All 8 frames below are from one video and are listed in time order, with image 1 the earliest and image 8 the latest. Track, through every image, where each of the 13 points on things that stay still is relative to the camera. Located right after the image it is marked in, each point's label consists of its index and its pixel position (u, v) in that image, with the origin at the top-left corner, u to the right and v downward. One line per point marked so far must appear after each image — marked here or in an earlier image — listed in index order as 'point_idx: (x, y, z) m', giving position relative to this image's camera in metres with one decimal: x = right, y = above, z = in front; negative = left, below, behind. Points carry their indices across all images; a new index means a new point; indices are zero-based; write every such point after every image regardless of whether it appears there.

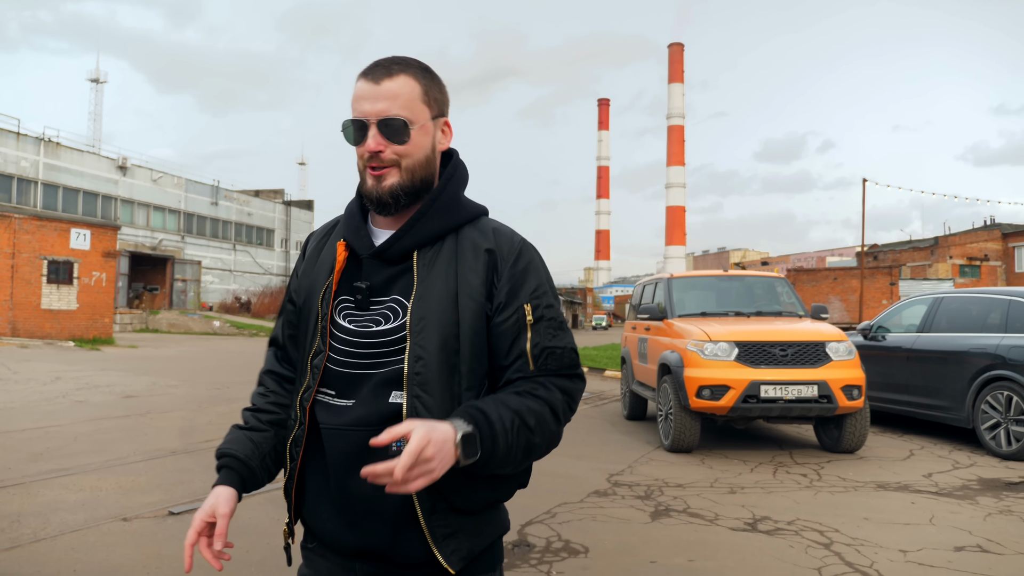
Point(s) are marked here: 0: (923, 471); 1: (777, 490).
0: (+3.5, -1.6, +5.5) m
1: (+2.0, -1.5, +4.9) m
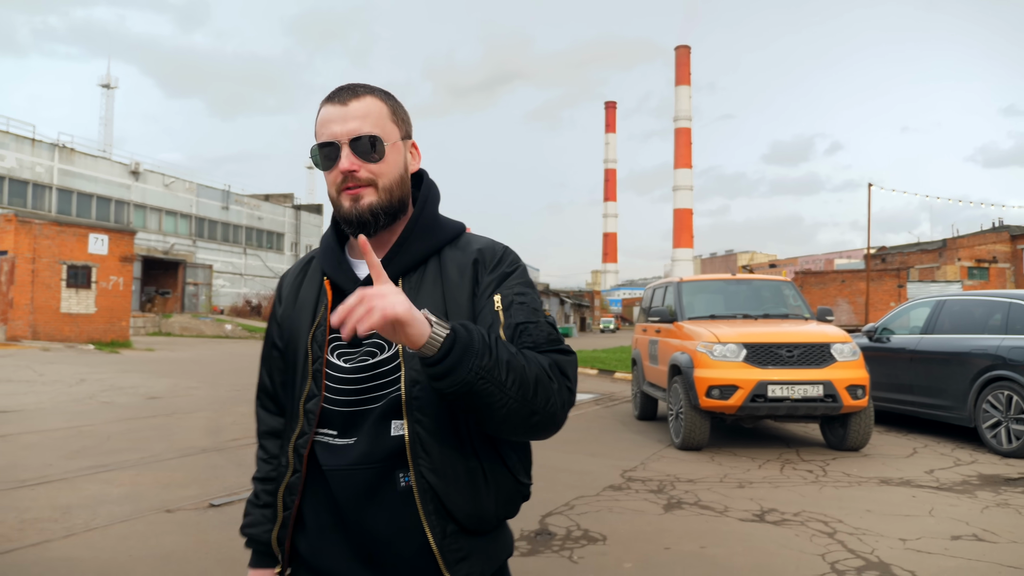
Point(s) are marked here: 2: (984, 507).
0: (+3.7, -1.6, +5.7) m
1: (+2.2, -1.6, +5.1) m
2: (+3.3, -1.5, +4.6) m
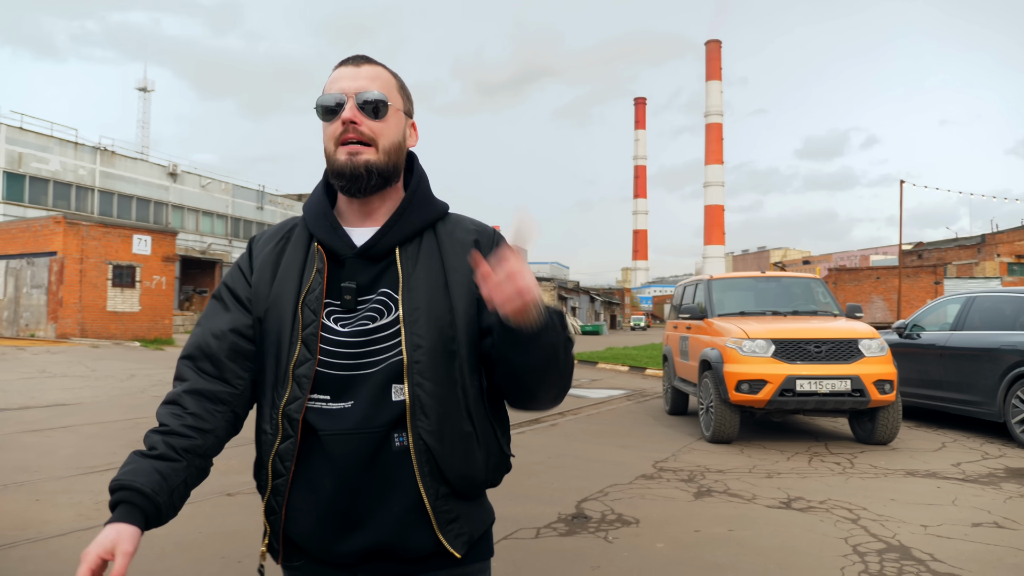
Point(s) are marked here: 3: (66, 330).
0: (+4.0, -1.6, +5.8) m
1: (+2.5, -1.5, +5.3) m
2: (+3.6, -1.5, +4.7) m
3: (-13.1, -1.3, +18.8) m
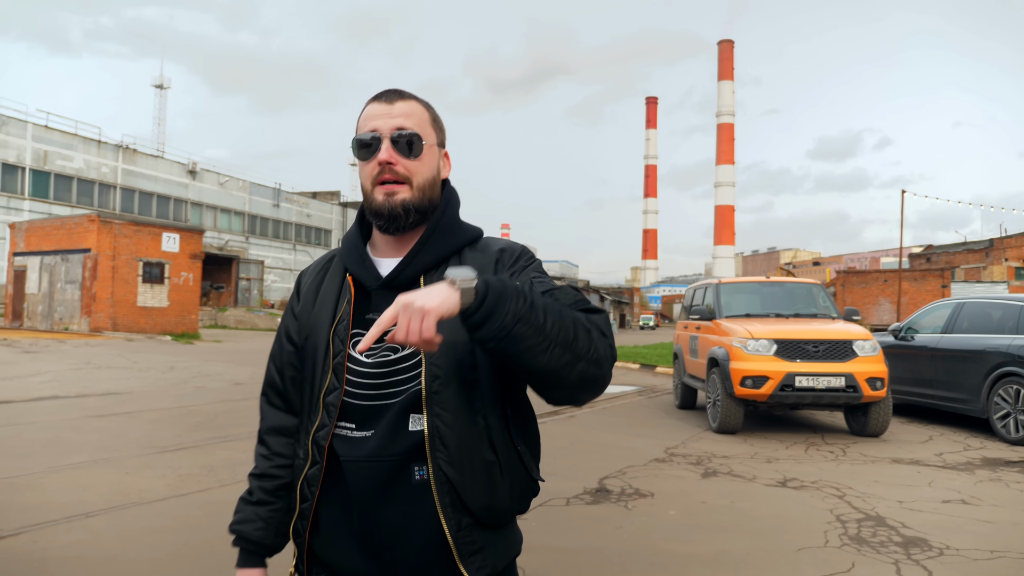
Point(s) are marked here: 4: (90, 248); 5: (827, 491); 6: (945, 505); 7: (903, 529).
0: (+4.3, -1.6, +6.5) m
1: (+2.7, -1.6, +6.0) m
2: (+3.9, -1.6, +5.3) m
3: (-12.6, -1.1, +19.6) m
4: (-13.0, +1.2, +19.8) m
5: (+2.4, -1.6, +4.9) m
6: (+3.1, -1.5, +4.6) m
7: (+2.5, -1.5, +4.1) m
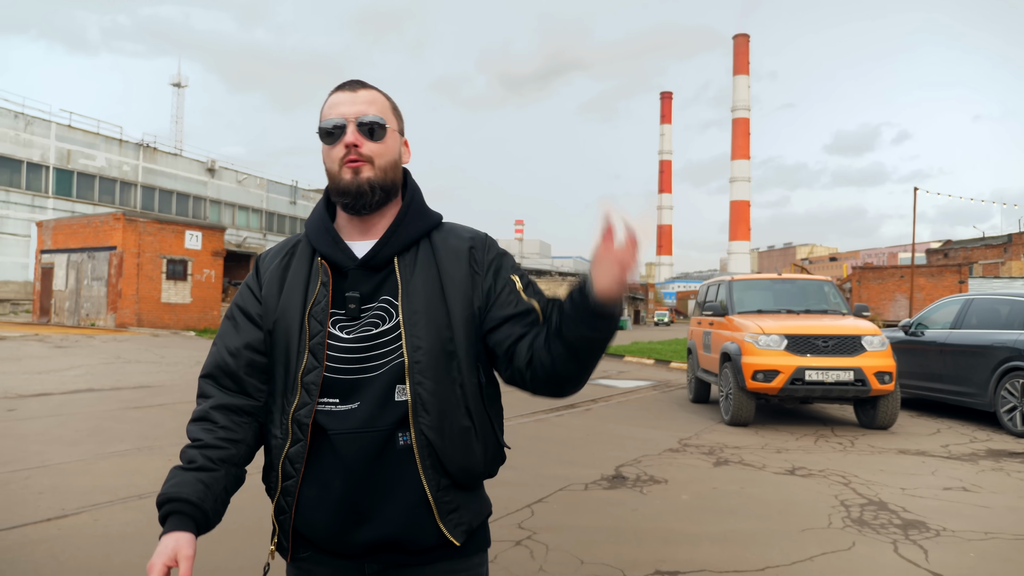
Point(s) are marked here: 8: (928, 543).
0: (+4.5, -1.6, +6.7) m
1: (+2.9, -1.6, +6.2) m
2: (+4.0, -1.6, +5.5) m
3: (-12.1, -1.0, +20.2) m
4: (-12.5, +1.4, +20.3) m
5: (+2.6, -1.5, +5.2) m
6: (+3.2, -1.5, +4.8) m
7: (+2.6, -1.5, +4.3) m
8: (+2.5, -1.5, +3.8) m
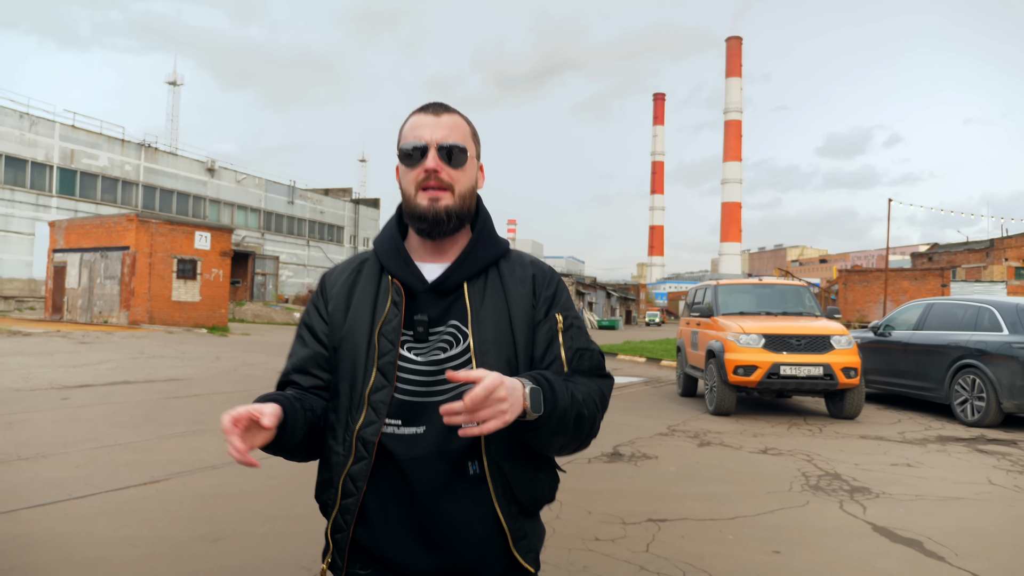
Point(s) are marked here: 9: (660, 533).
0: (+4.6, -1.7, +7.6) m
1: (+3.0, -1.6, +7.1) m
2: (+4.1, -1.6, +6.4) m
3: (-12.2, -1.0, +20.9) m
4: (-12.5, +1.4, +21.0) m
5: (+2.7, -1.6, +6.1) m
6: (+3.3, -1.6, +5.7) m
7: (+2.8, -1.6, +5.2) m
8: (+2.6, -1.6, +4.7) m
9: (+0.9, -1.5, +3.9) m
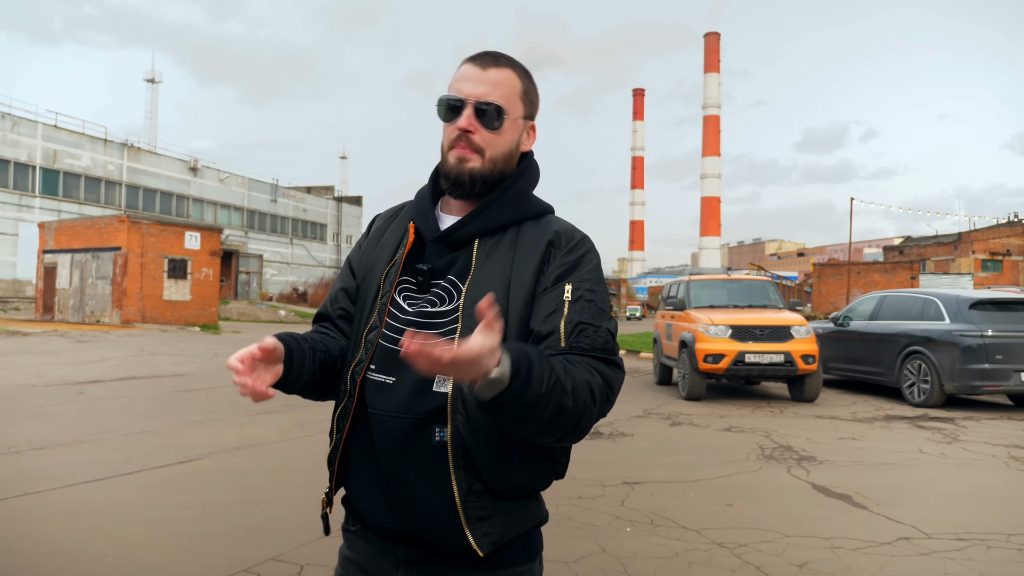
0: (+4.4, -1.6, +8.4) m
1: (+2.9, -1.6, +7.9) m
2: (+4.1, -1.6, +7.3) m
3: (-12.7, -1.0, +21.3) m
4: (-13.0, +1.4, +21.4) m
5: (+2.6, -1.5, +6.8) m
6: (+3.3, -1.5, +6.5) m
7: (+2.7, -1.5, +6.0) m
8: (+2.6, -1.5, +5.5) m
9: (+0.9, -1.5, +4.7) m
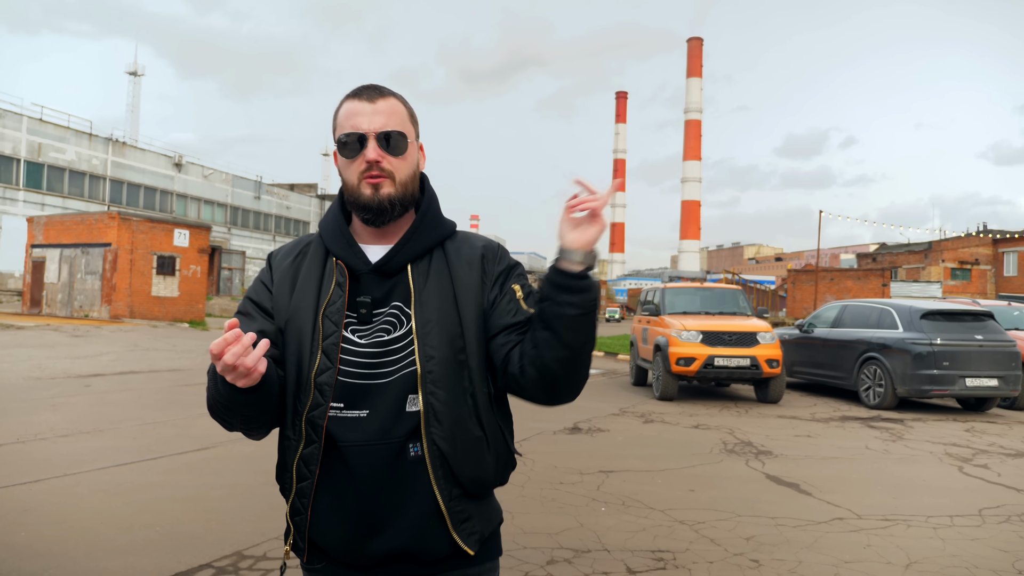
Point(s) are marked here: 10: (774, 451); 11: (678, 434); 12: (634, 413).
0: (+4.2, -1.7, +9.1) m
1: (+2.7, -1.7, +8.5) m
2: (+3.9, -1.7, +8.0) m
3: (-13.2, -0.8, +21.5) m
4: (-13.5, +1.5, +21.6) m
5: (+2.5, -1.7, +7.5) m
6: (+3.1, -1.7, +7.2) m
7: (+2.6, -1.6, +6.7) m
8: (+2.5, -1.7, +6.2) m
9: (+0.8, -1.6, +5.3) m
10: (+2.7, -1.7, +6.6) m
11: (+1.9, -1.6, +7.2) m
12: (+1.6, -1.7, +8.5) m
